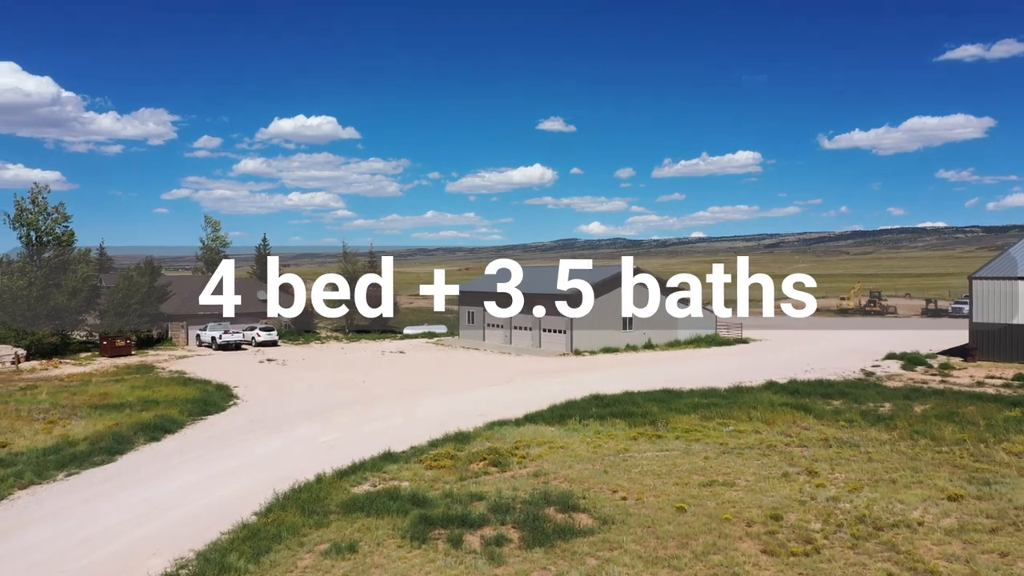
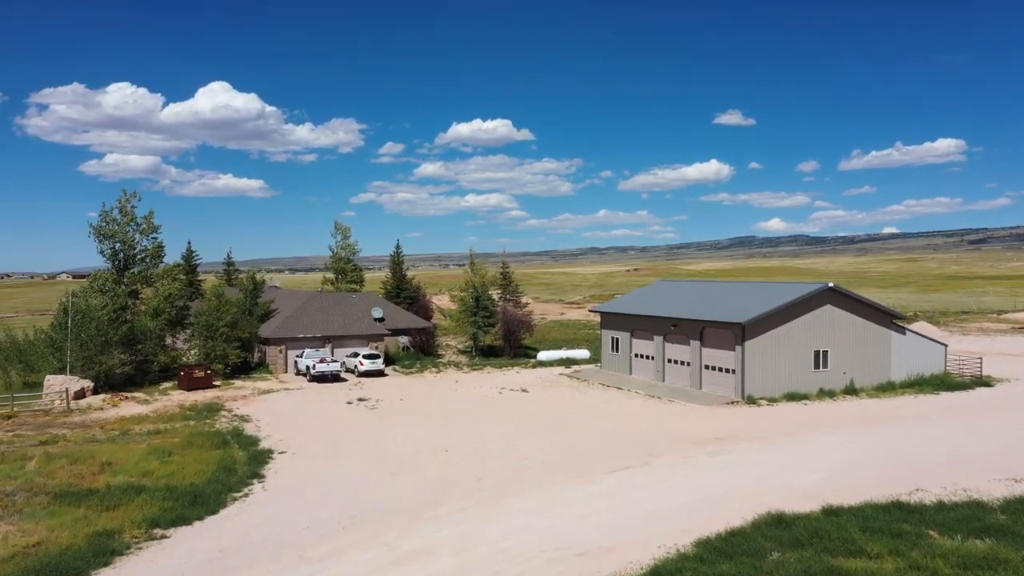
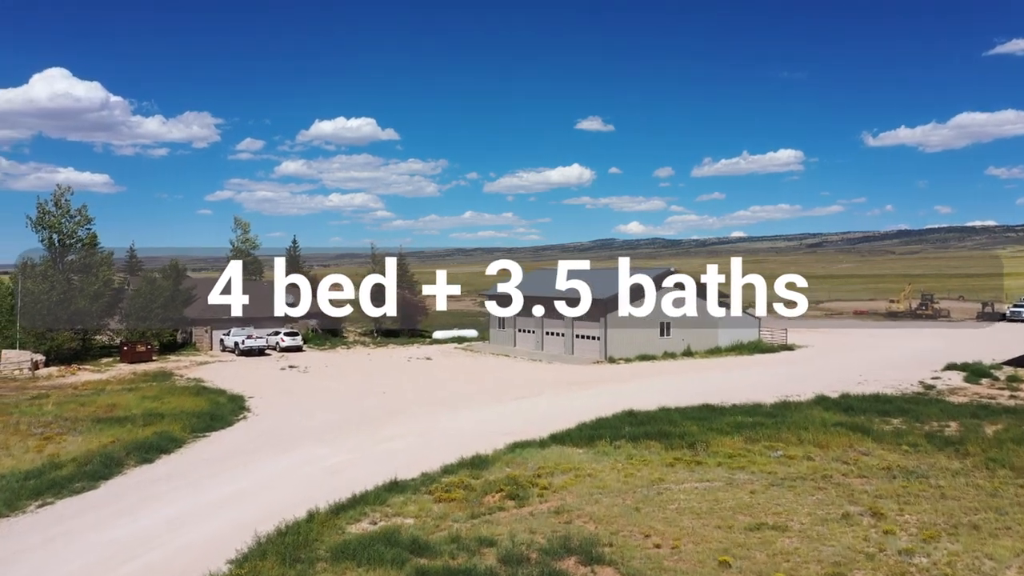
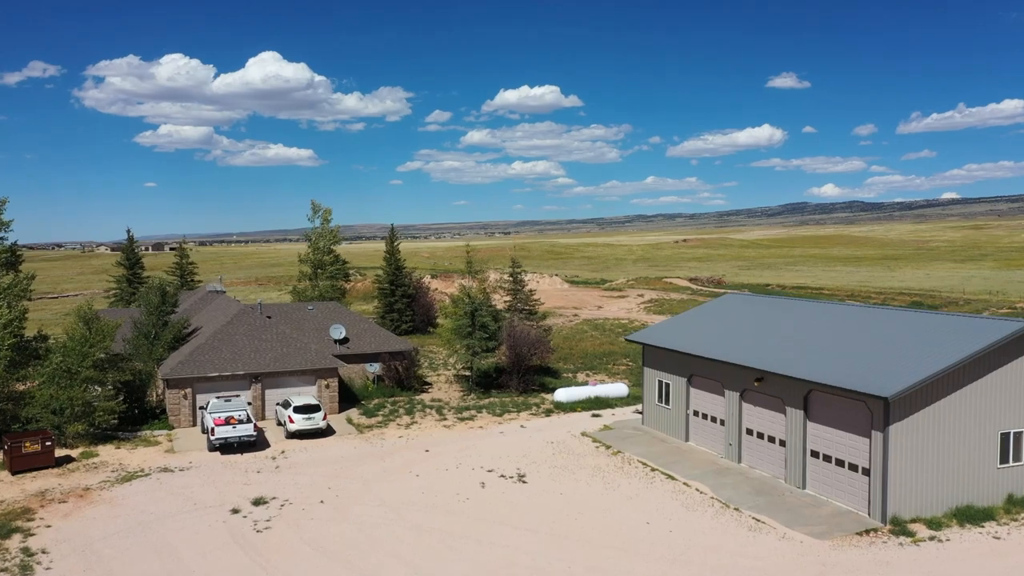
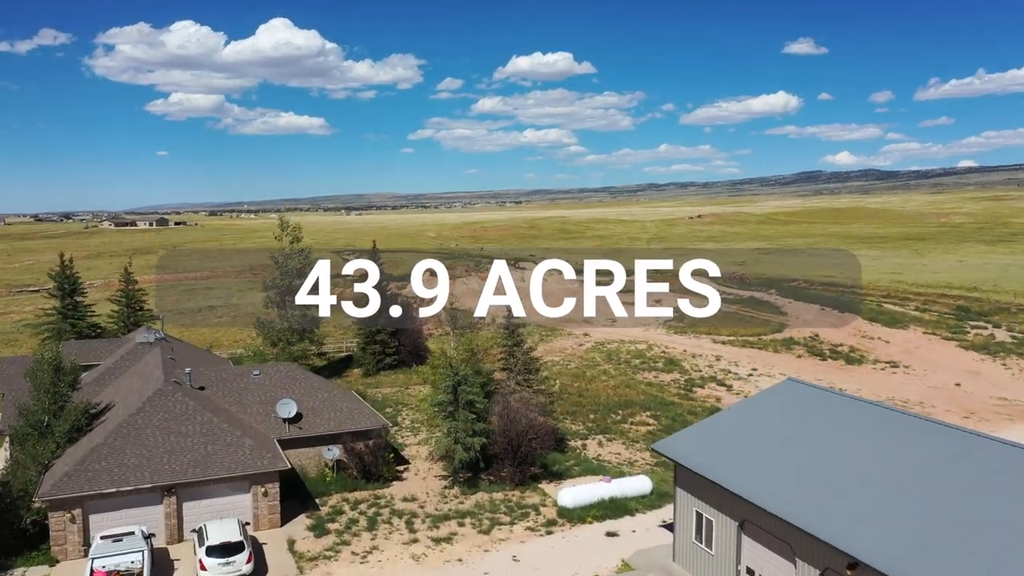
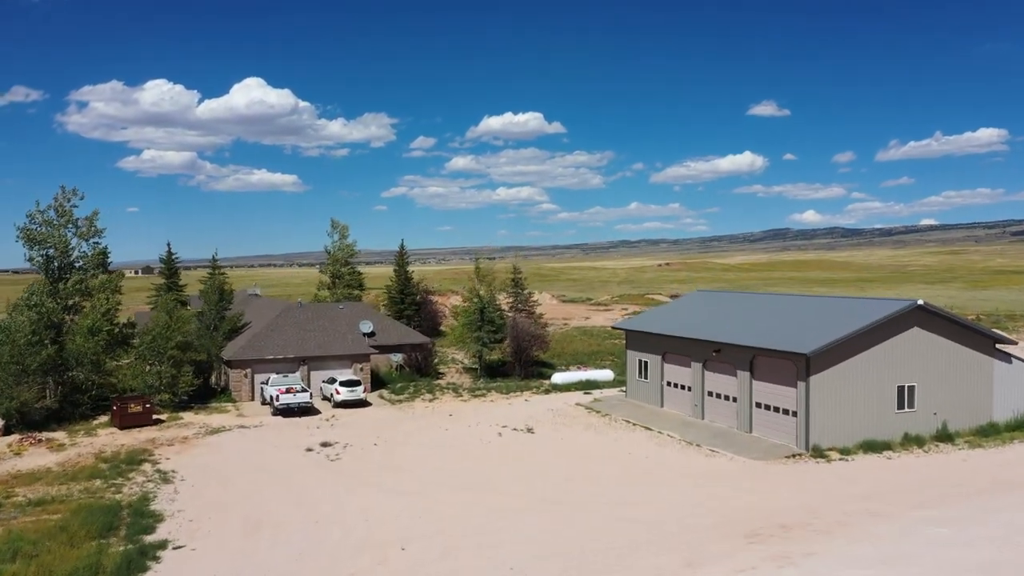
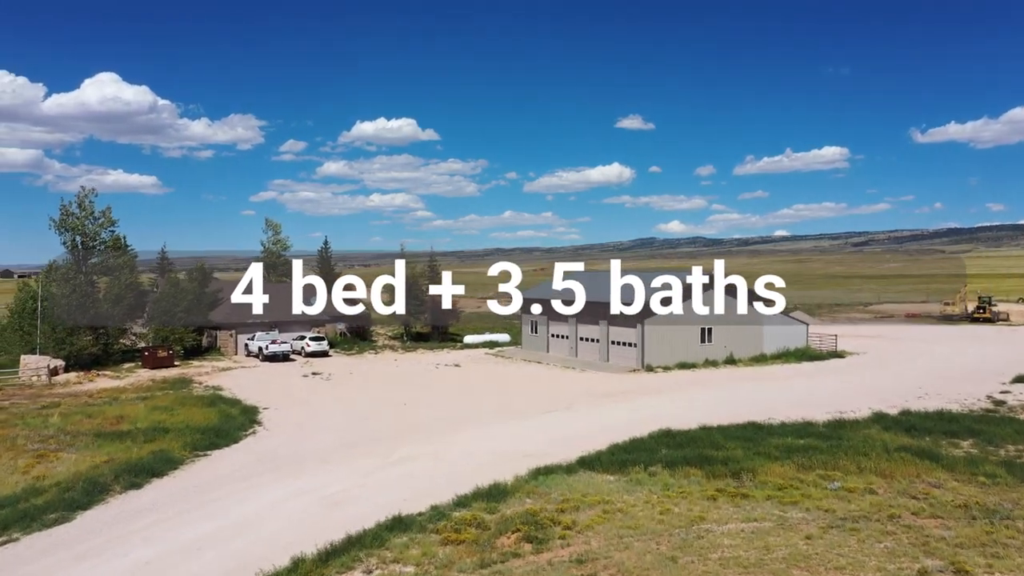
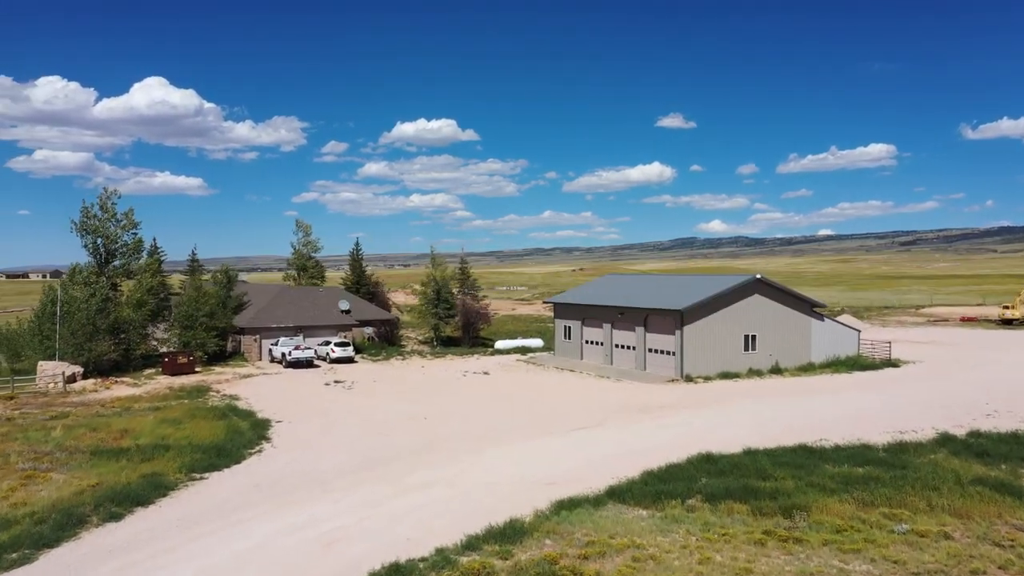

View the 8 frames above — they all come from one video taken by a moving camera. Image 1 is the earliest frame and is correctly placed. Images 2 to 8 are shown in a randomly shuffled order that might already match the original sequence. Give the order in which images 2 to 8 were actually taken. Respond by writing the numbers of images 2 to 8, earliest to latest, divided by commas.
3, 7, 8, 2, 6, 4, 5
